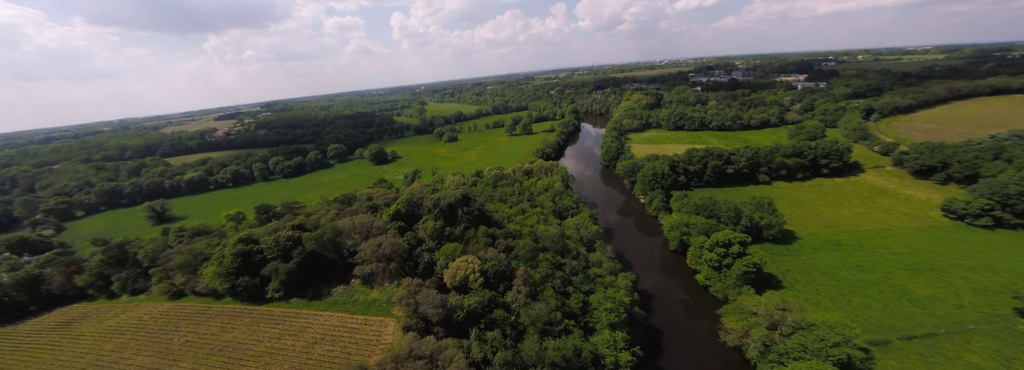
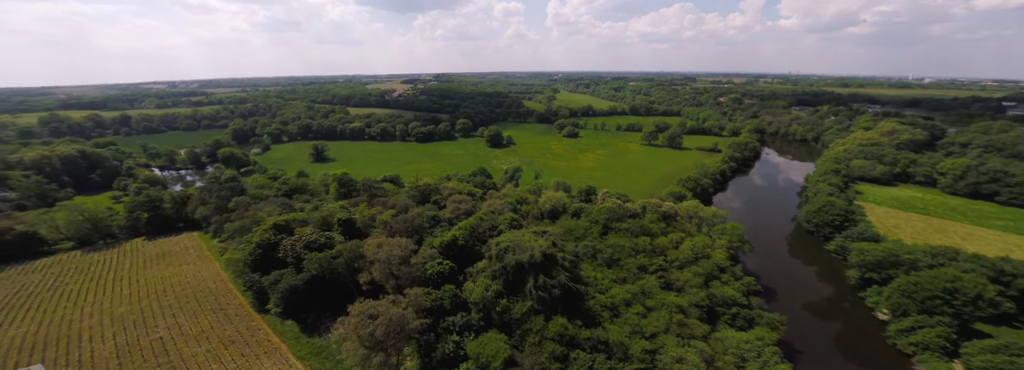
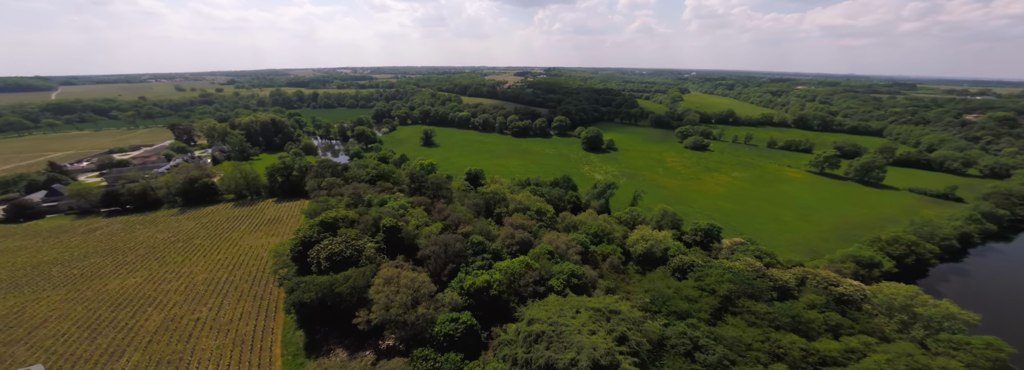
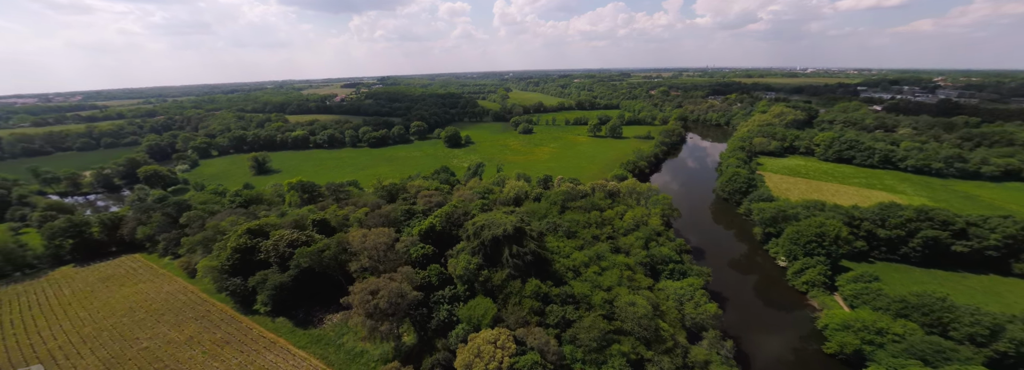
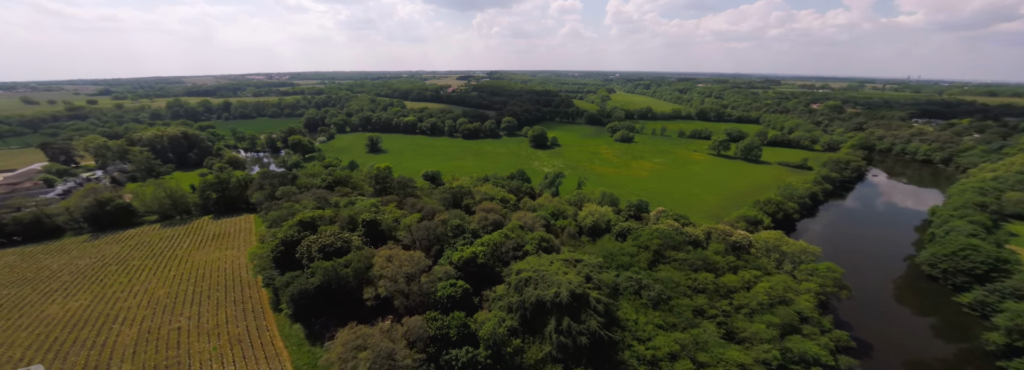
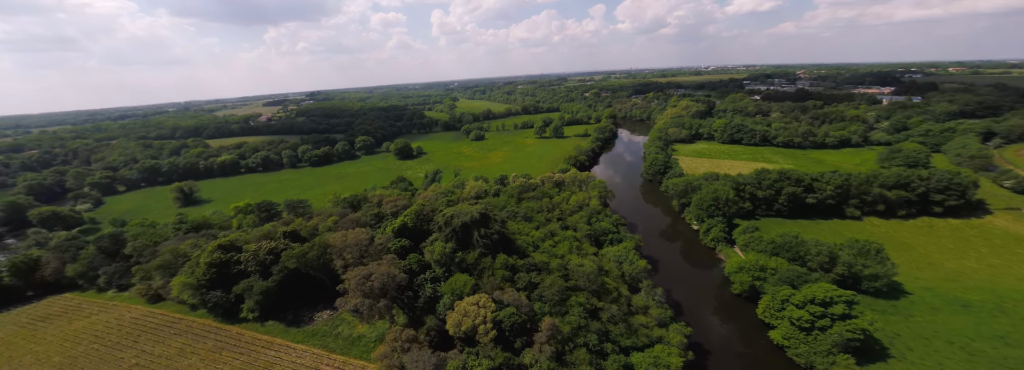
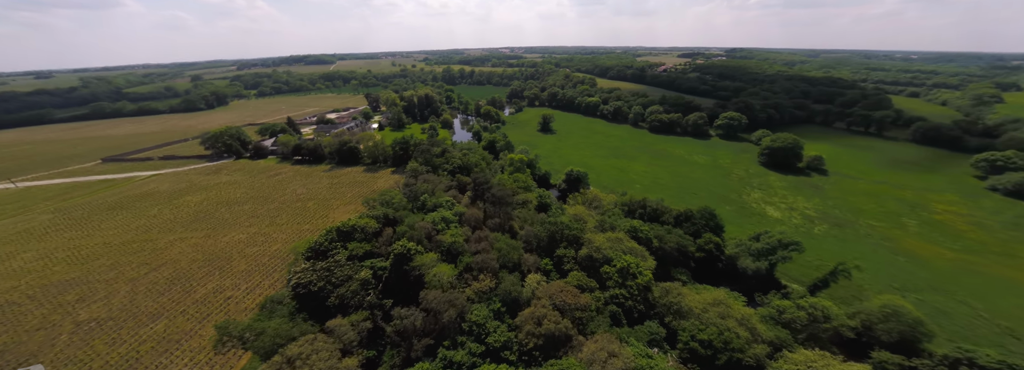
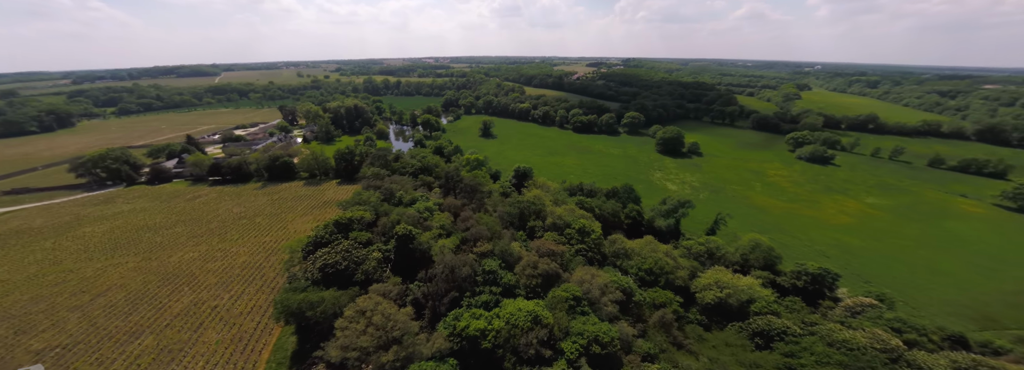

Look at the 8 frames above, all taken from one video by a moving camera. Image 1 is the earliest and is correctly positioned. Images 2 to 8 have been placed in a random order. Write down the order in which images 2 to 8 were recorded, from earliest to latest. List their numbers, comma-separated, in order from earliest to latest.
6, 4, 2, 5, 3, 8, 7
